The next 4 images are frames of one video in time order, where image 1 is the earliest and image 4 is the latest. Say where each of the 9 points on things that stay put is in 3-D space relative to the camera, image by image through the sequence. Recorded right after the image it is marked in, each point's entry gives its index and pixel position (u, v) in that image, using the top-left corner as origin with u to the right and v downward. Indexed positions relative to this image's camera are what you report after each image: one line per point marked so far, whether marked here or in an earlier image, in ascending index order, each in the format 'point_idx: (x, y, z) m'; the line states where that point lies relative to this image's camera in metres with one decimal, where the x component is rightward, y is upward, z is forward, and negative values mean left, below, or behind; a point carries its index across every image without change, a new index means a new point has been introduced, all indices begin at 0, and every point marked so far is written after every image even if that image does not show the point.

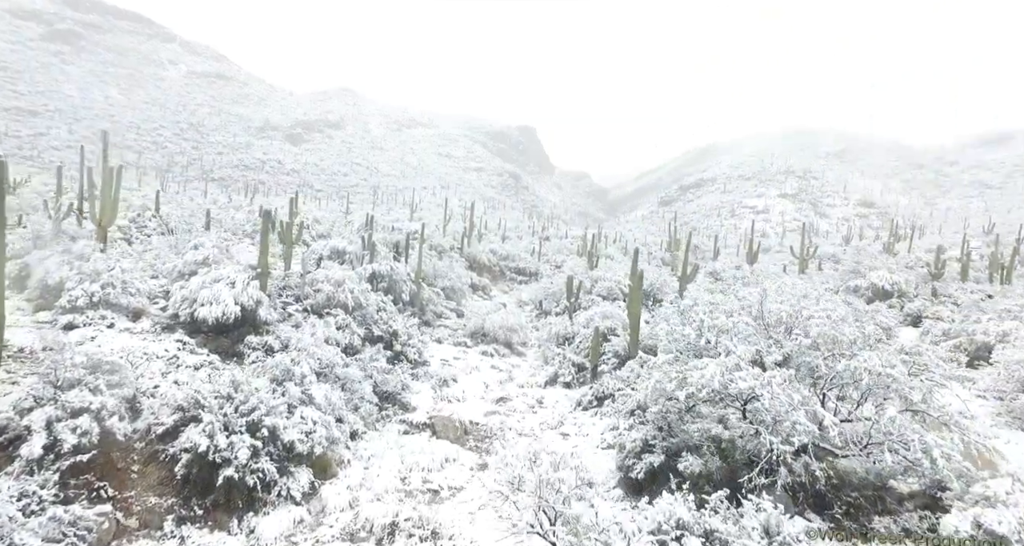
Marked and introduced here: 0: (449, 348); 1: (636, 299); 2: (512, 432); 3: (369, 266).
0: (-1.9, -2.2, +18.7) m
1: (+2.8, -0.6, +14.3) m
2: (0.0, -2.9, +11.4) m
3: (-4.5, +0.2, +19.6) m
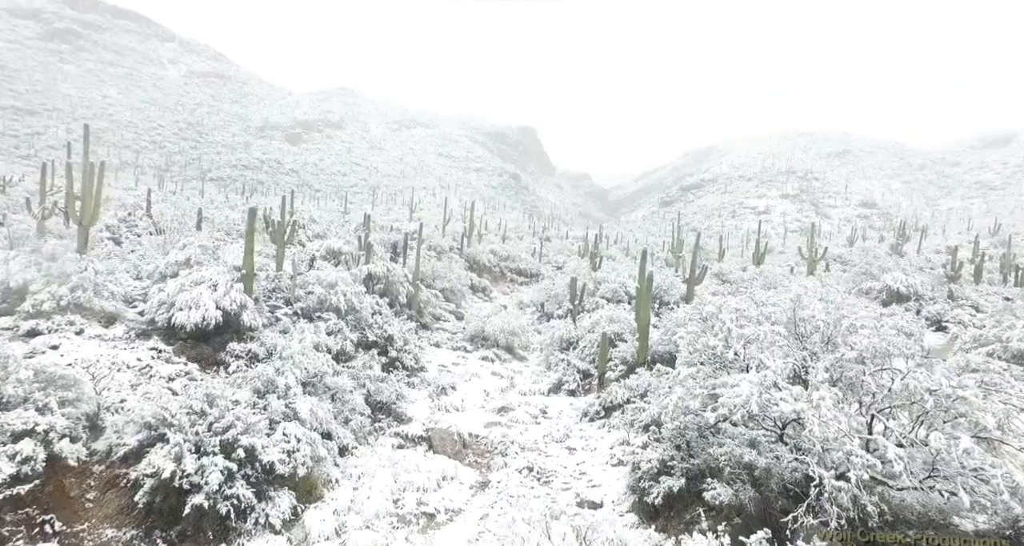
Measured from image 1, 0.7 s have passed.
0: (-1.9, -2.3, +18.0) m
1: (+2.9, -0.6, +13.6) m
2: (0.0, -2.9, +10.7) m
3: (-4.4, +0.2, +18.9) m
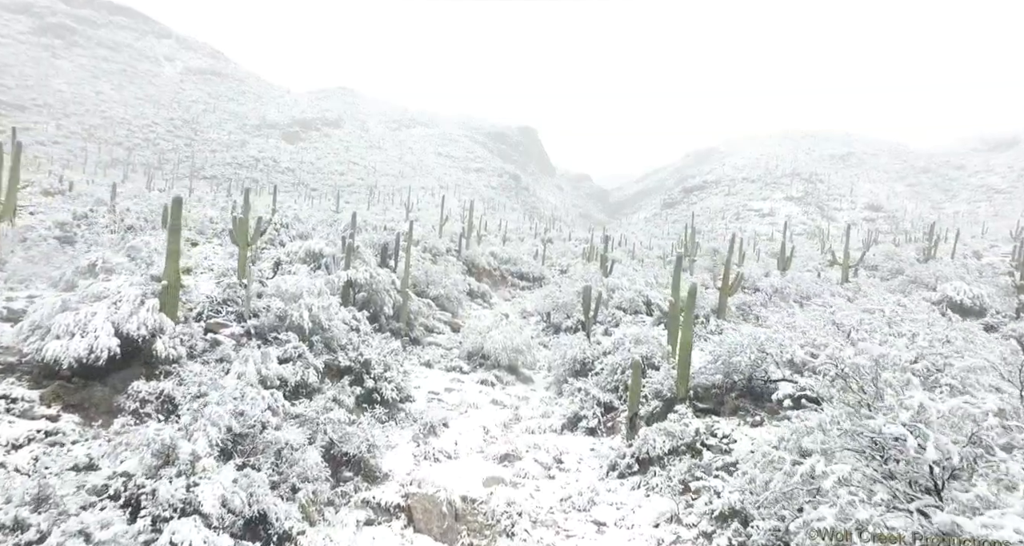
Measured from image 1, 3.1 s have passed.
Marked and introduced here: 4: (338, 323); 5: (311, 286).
0: (-1.8, -2.5, +15.3) m
1: (+3.0, -0.8, +10.9) m
2: (+0.1, -3.1, +7.9) m
3: (-4.3, 0.0, +16.1) m
4: (-3.3, -0.9, +11.7) m
5: (-3.8, -0.2, +11.9) m
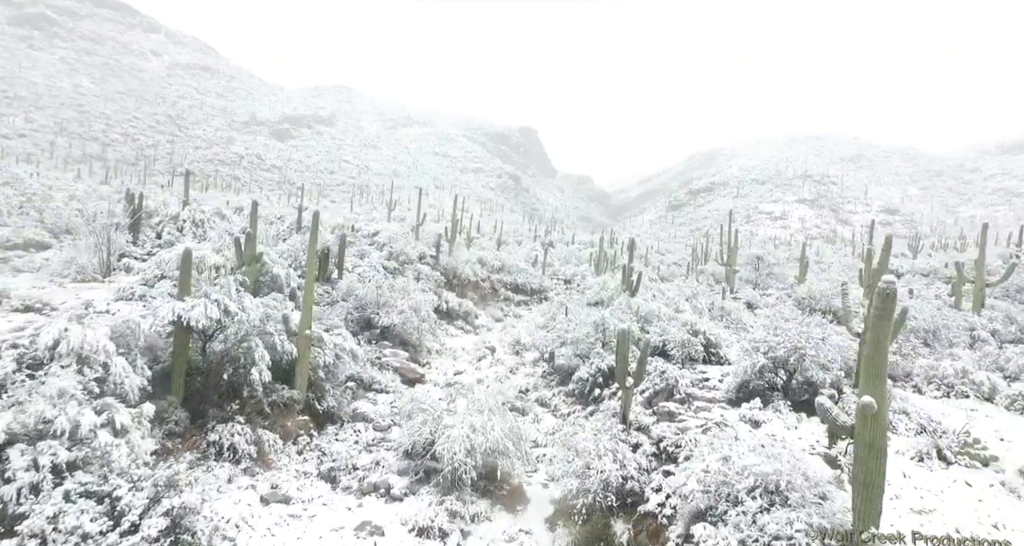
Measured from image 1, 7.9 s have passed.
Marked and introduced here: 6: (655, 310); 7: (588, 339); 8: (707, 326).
0: (-2.2, -2.9, +7.7) m
1: (+2.6, -1.3, +3.3) m
2: (-0.2, -3.6, +0.3) m
3: (-4.7, -0.5, +8.6) m
4: (-3.7, -1.4, +4.2) m
5: (-4.2, -0.7, +4.3) m
6: (+3.5, -0.9, +15.1) m
7: (+1.8, -1.6, +14.2) m
8: (+4.1, -1.2, +12.8) m
